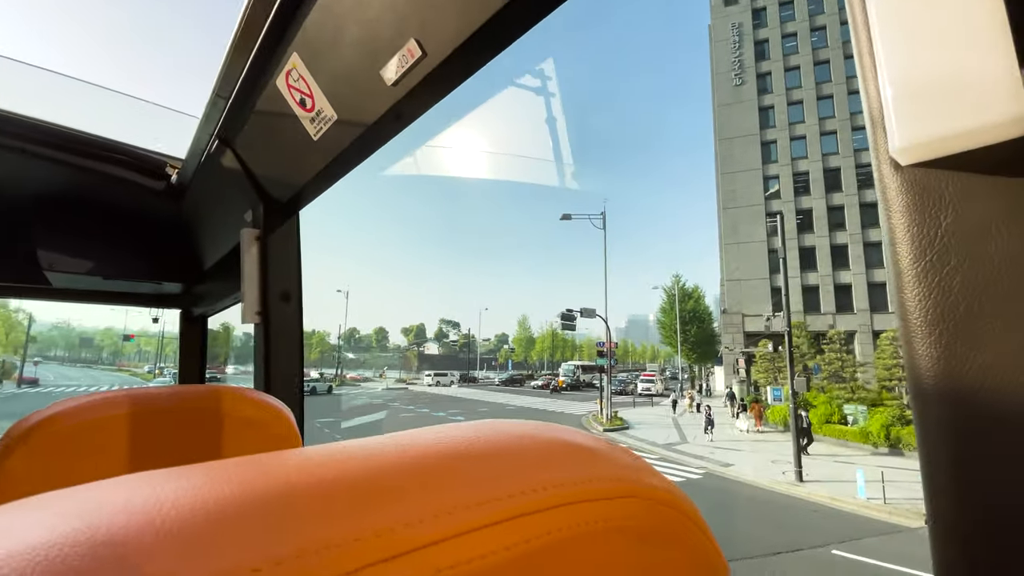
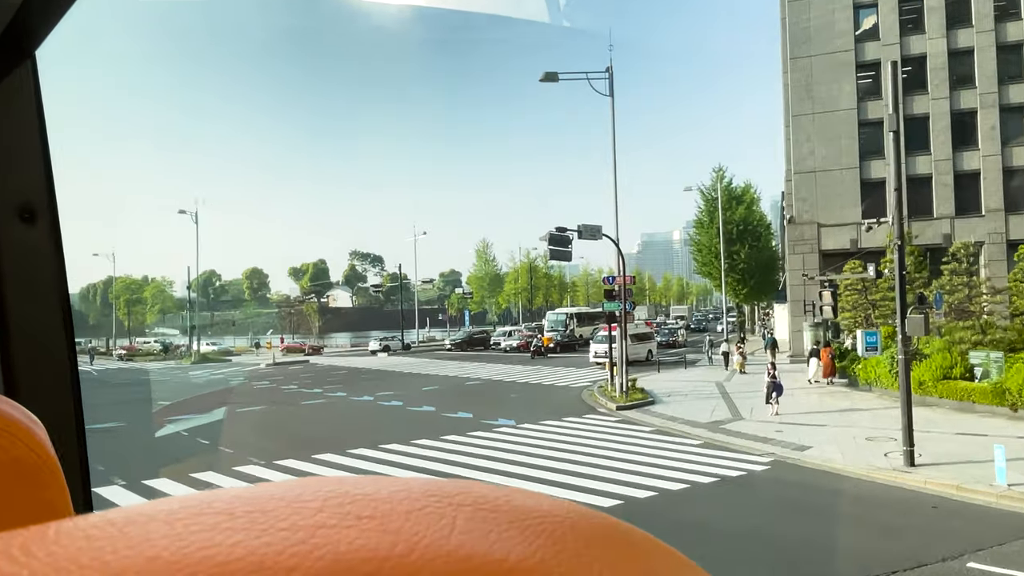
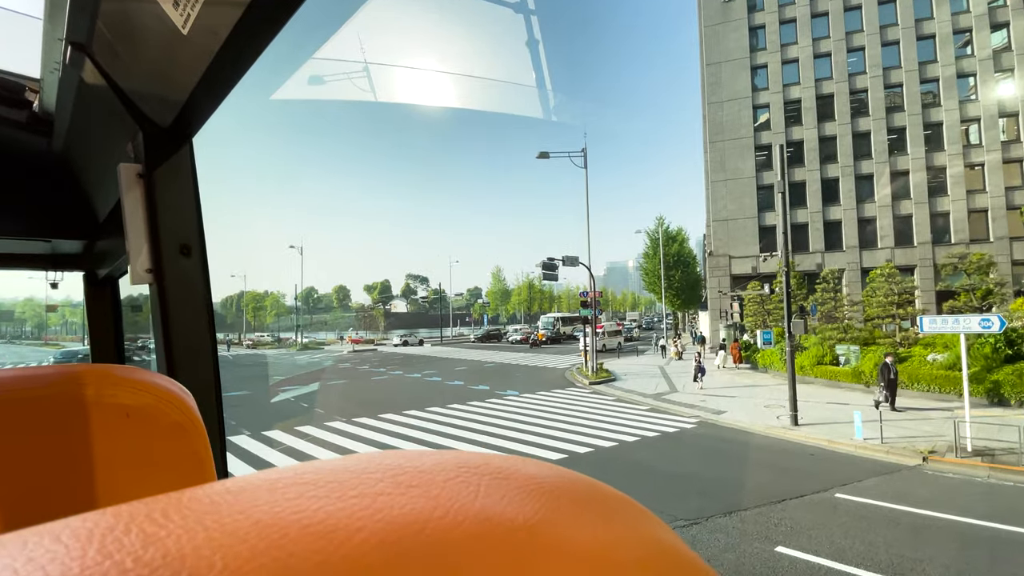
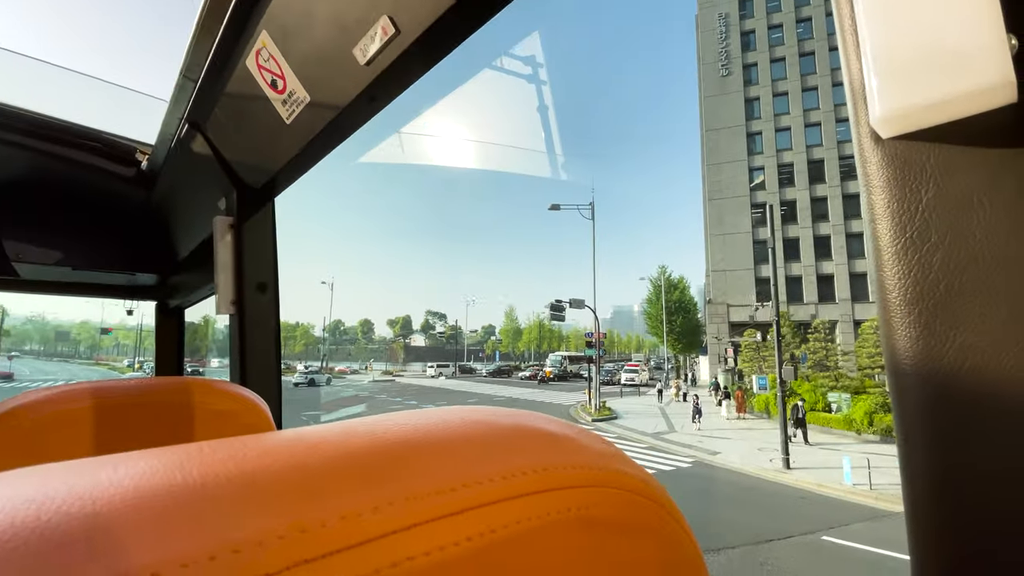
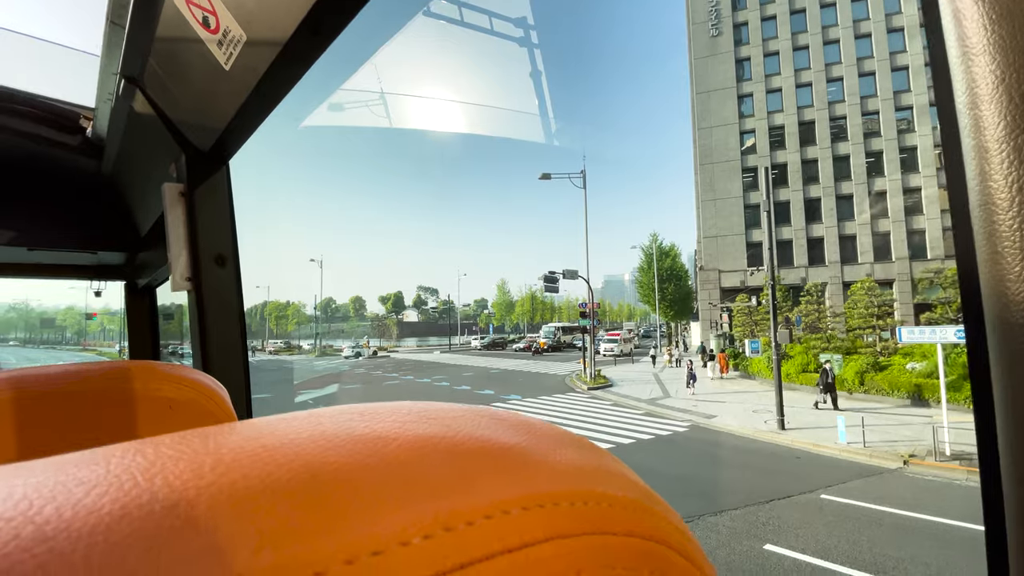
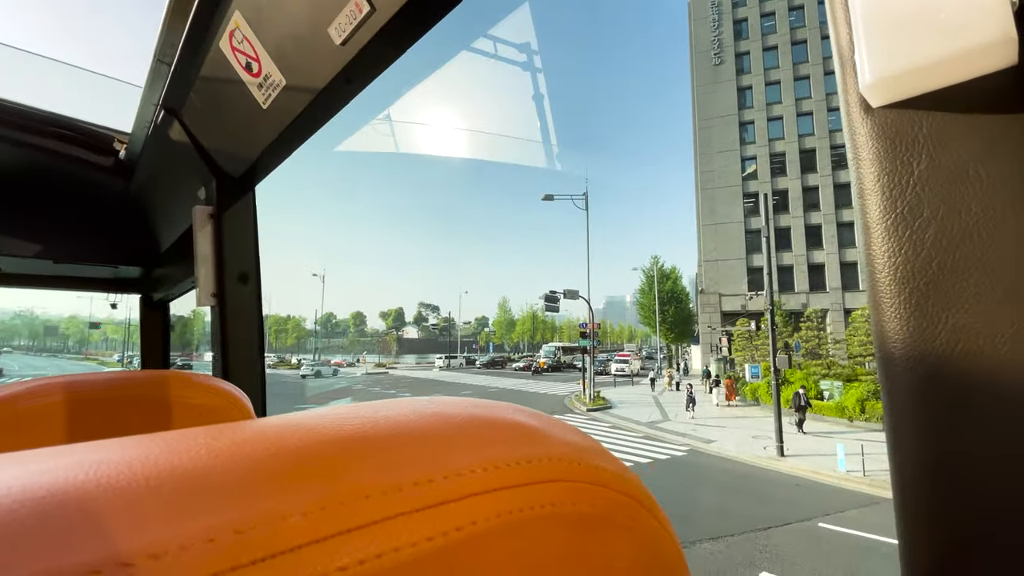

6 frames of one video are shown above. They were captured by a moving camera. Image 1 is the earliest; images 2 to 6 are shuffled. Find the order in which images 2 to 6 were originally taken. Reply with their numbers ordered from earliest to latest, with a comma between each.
4, 6, 5, 3, 2
